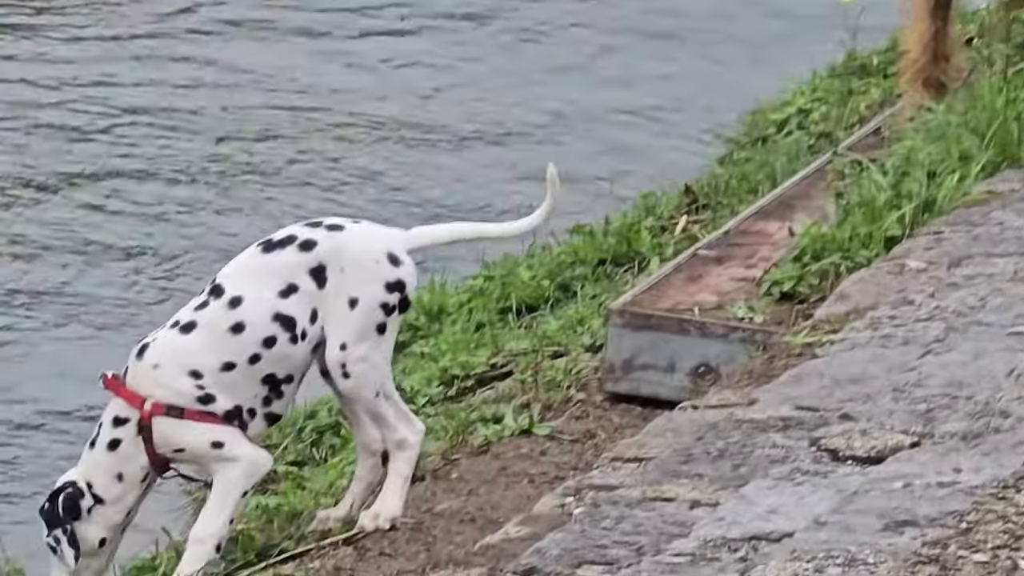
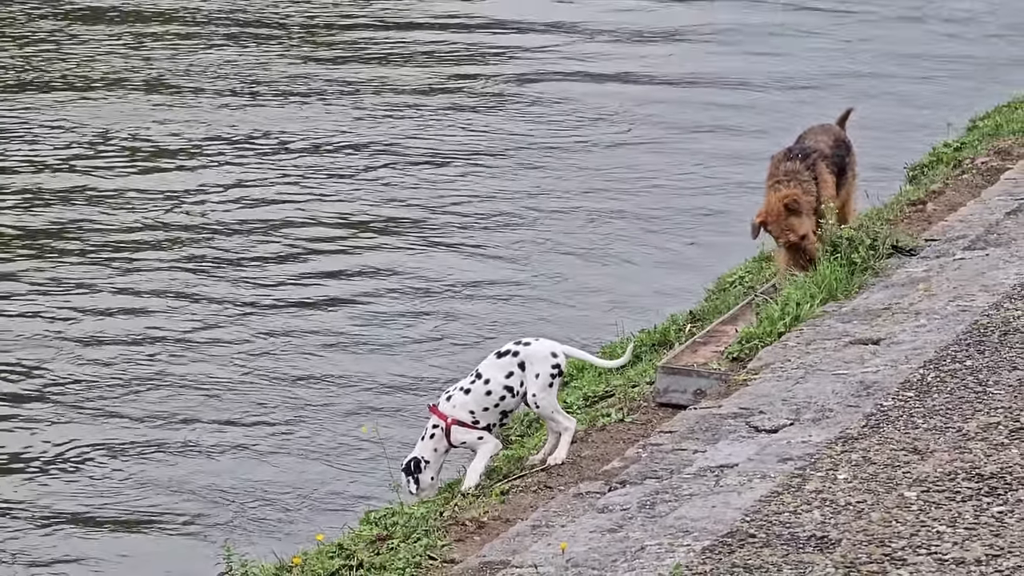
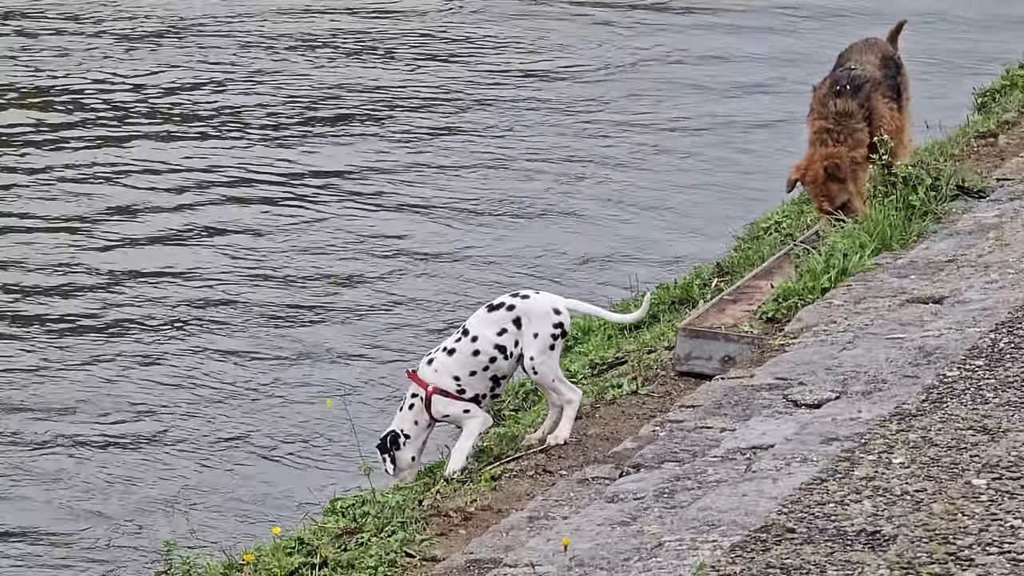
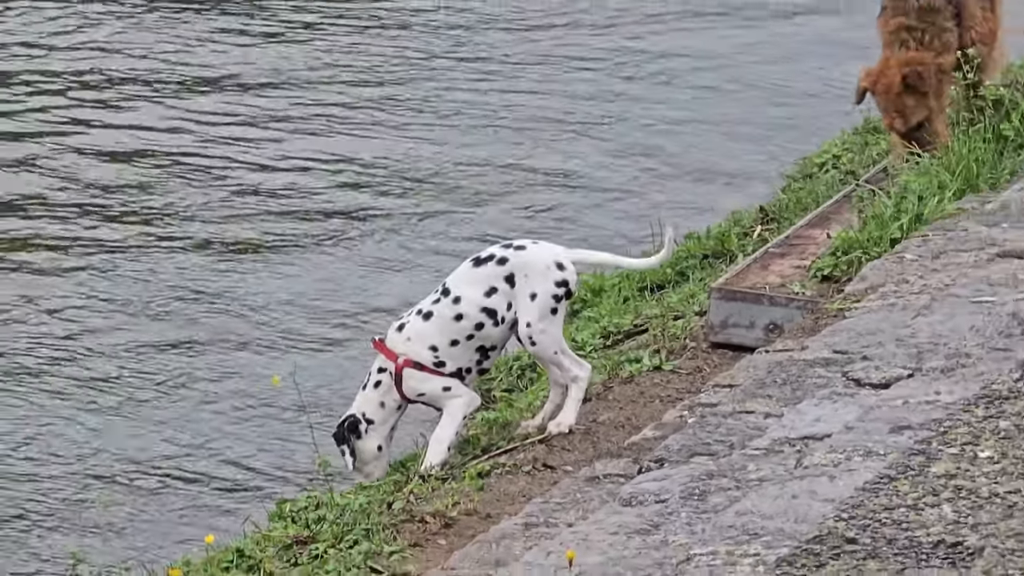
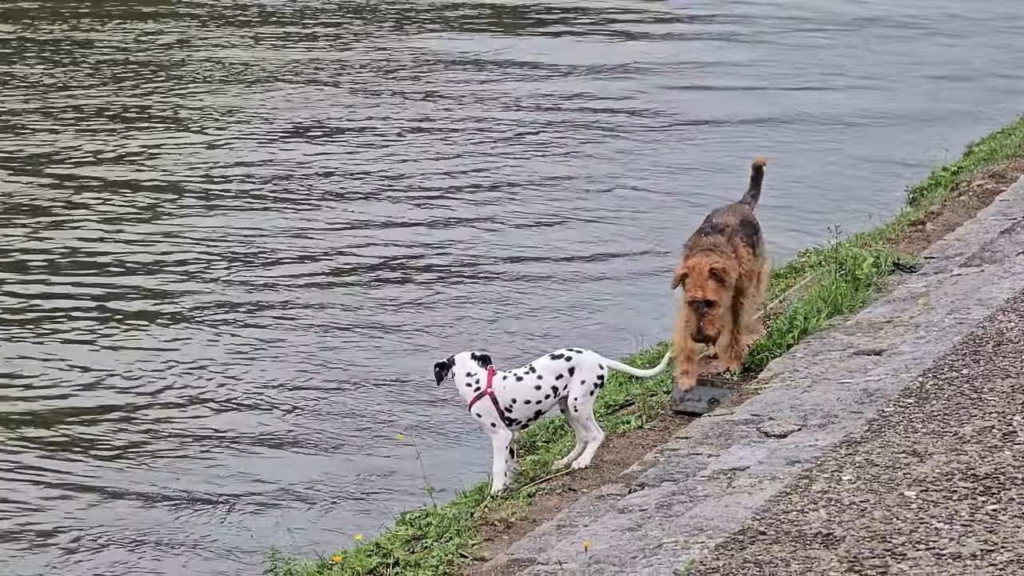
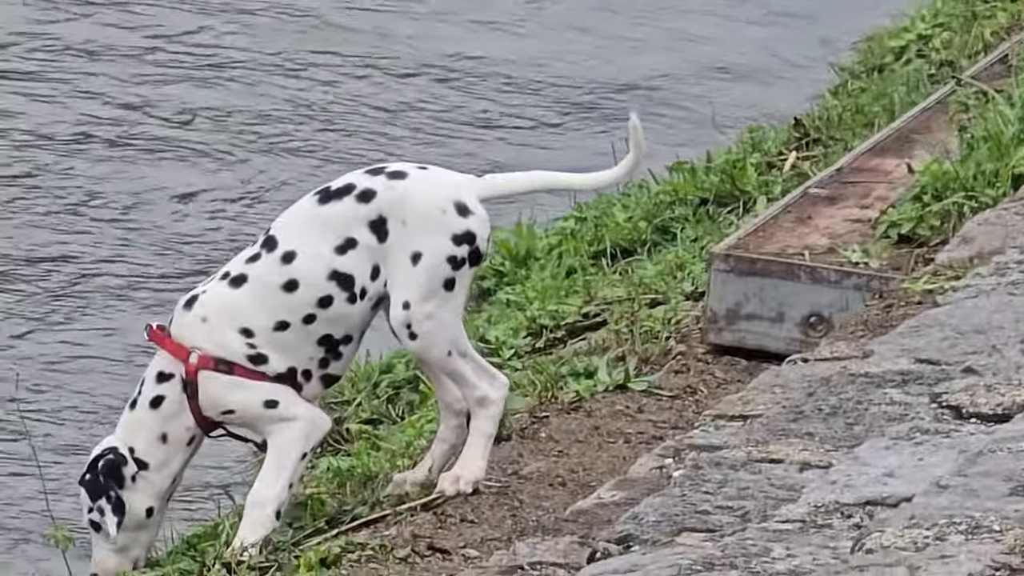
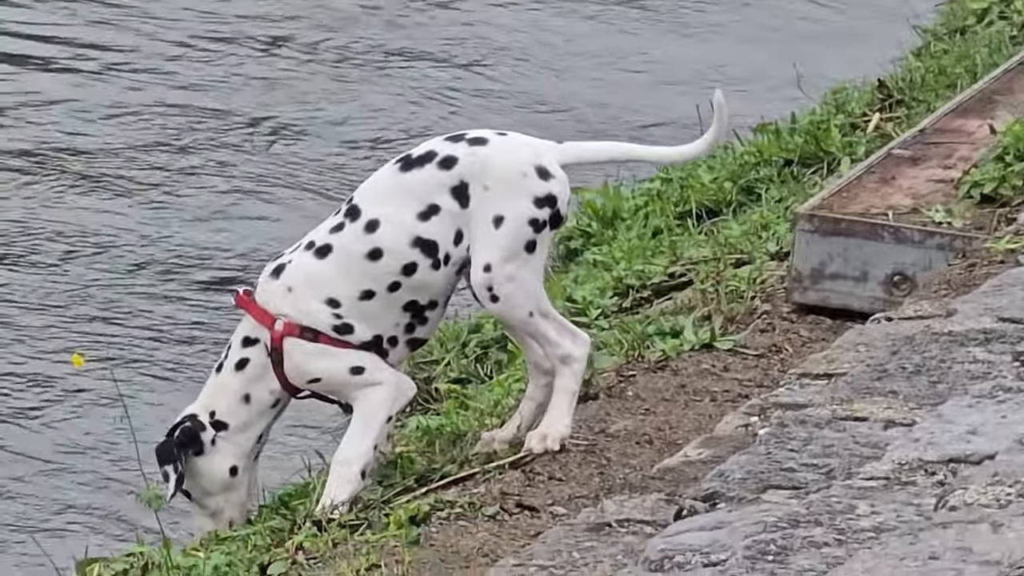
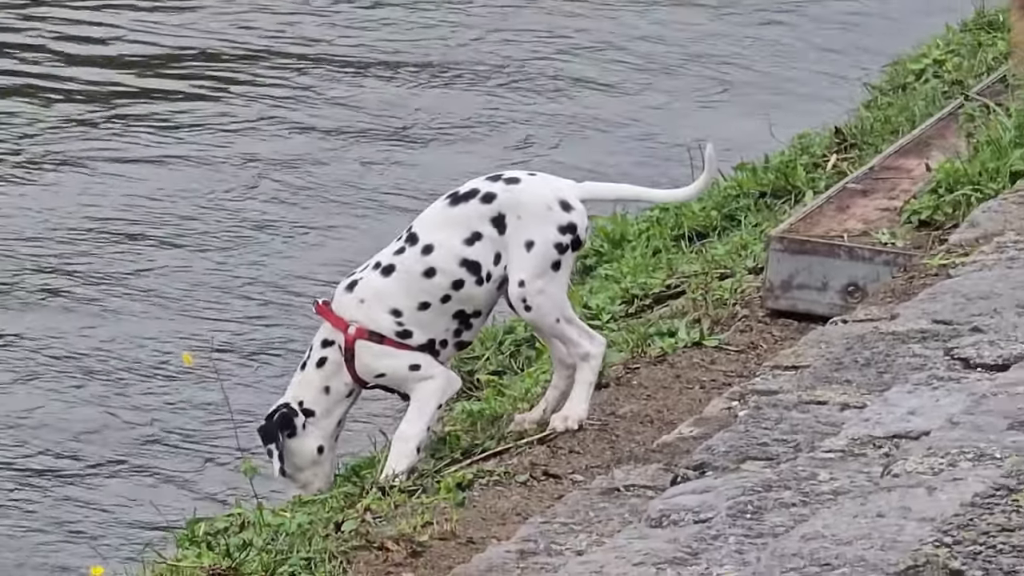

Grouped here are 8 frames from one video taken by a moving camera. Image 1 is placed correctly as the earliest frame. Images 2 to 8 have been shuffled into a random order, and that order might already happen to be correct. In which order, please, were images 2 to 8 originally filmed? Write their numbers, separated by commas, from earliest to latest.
6, 7, 8, 4, 3, 2, 5
